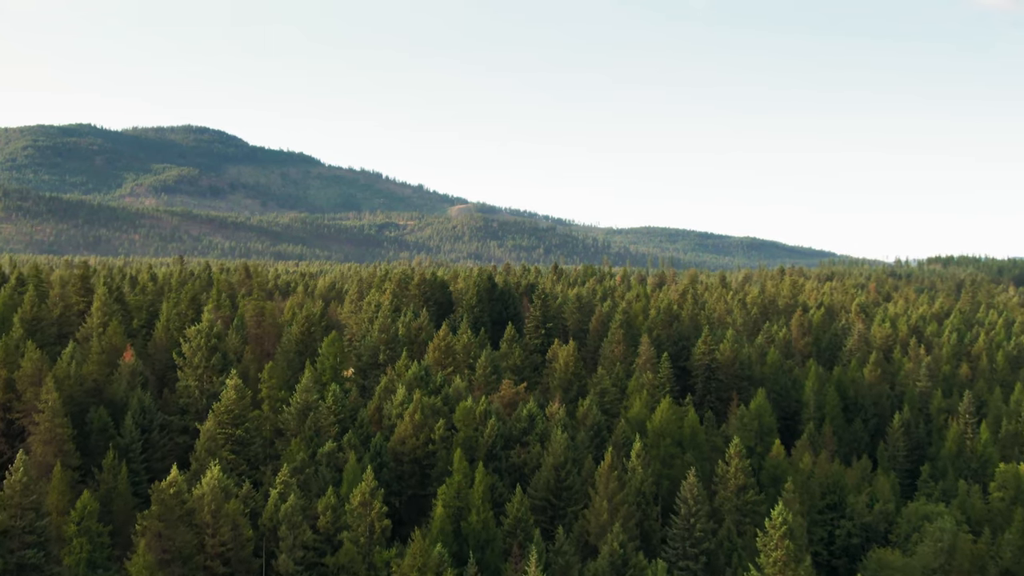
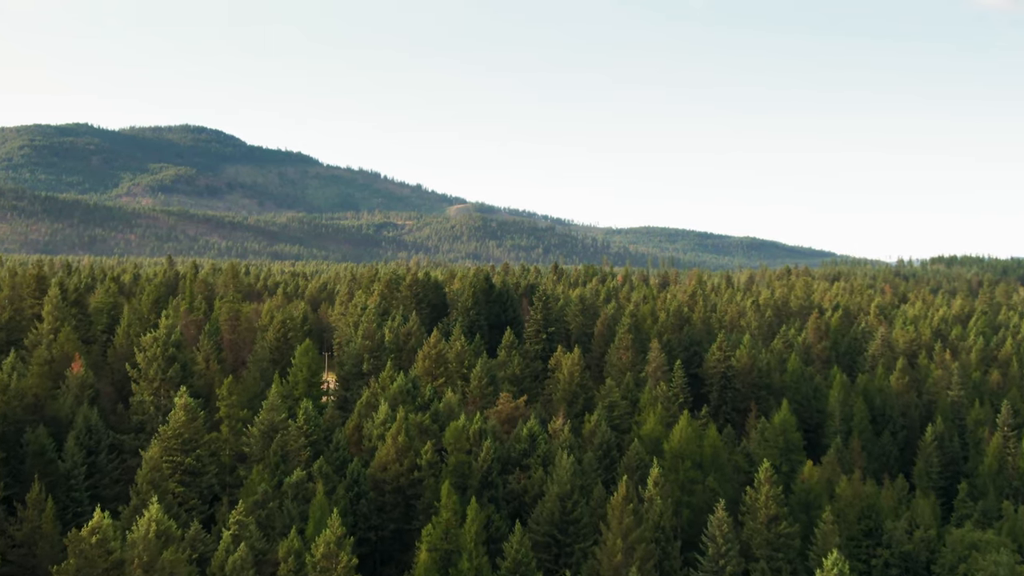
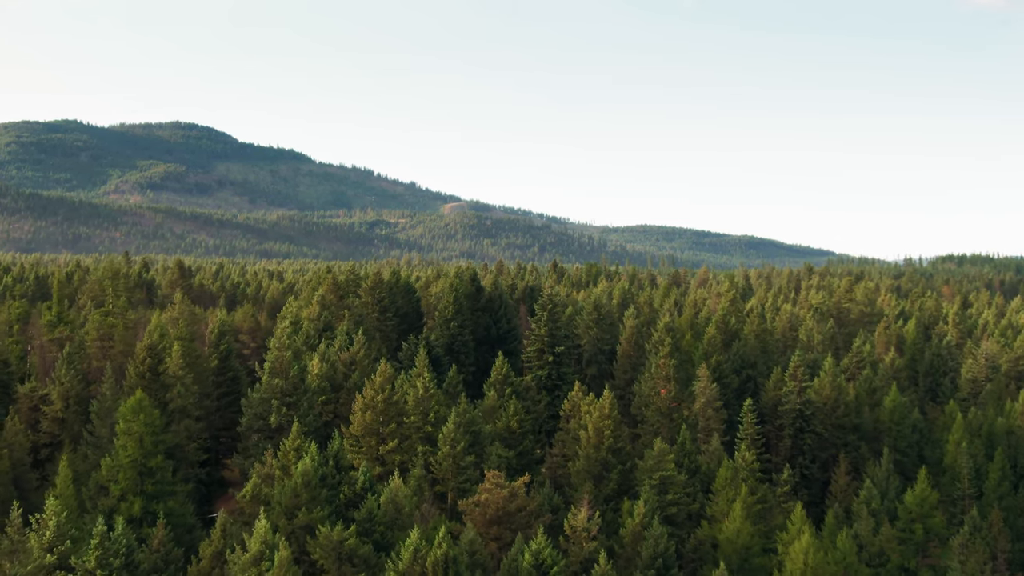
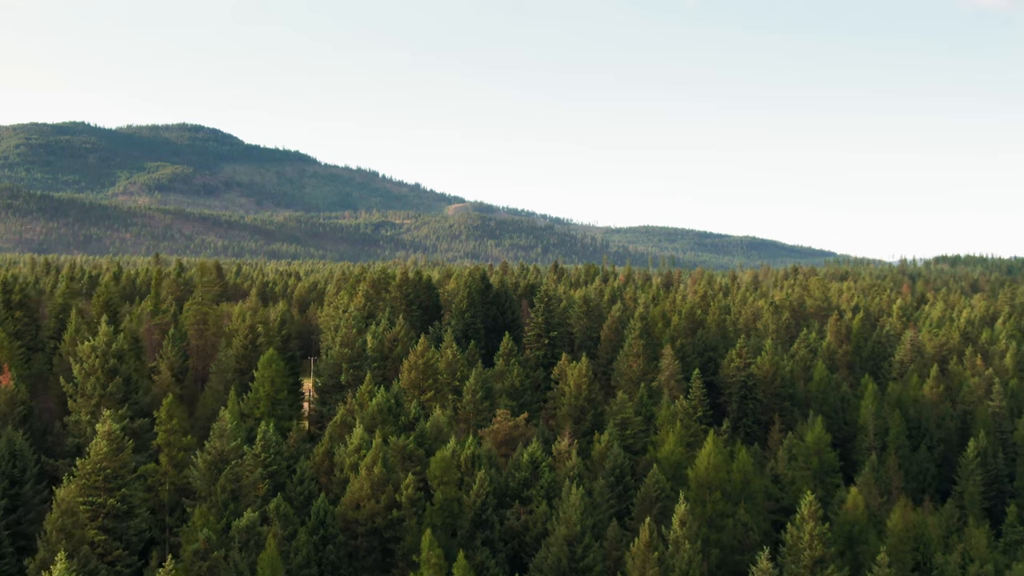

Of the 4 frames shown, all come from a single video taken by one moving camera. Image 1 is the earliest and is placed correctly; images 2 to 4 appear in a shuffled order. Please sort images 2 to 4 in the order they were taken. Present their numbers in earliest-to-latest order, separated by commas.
2, 4, 3
